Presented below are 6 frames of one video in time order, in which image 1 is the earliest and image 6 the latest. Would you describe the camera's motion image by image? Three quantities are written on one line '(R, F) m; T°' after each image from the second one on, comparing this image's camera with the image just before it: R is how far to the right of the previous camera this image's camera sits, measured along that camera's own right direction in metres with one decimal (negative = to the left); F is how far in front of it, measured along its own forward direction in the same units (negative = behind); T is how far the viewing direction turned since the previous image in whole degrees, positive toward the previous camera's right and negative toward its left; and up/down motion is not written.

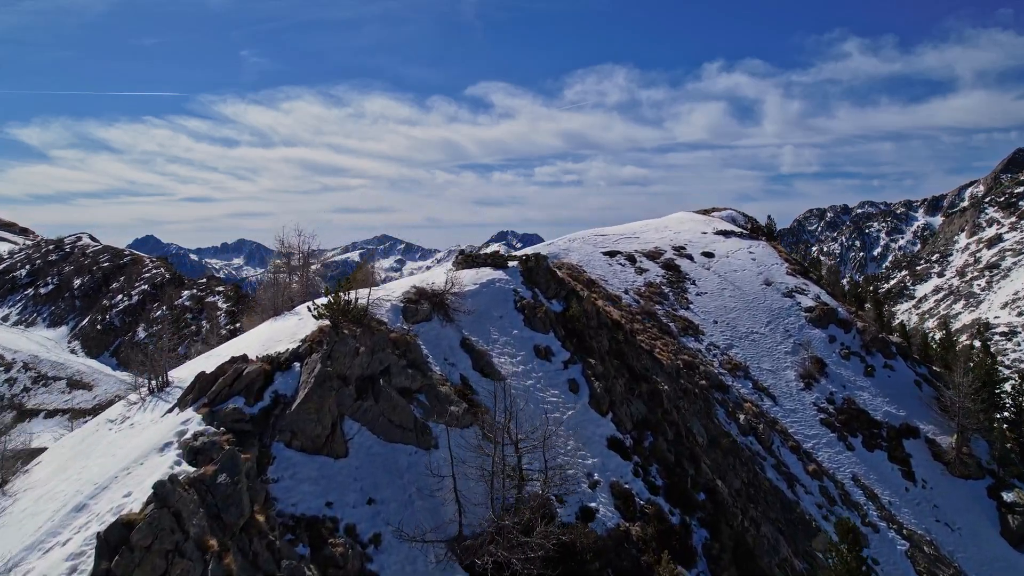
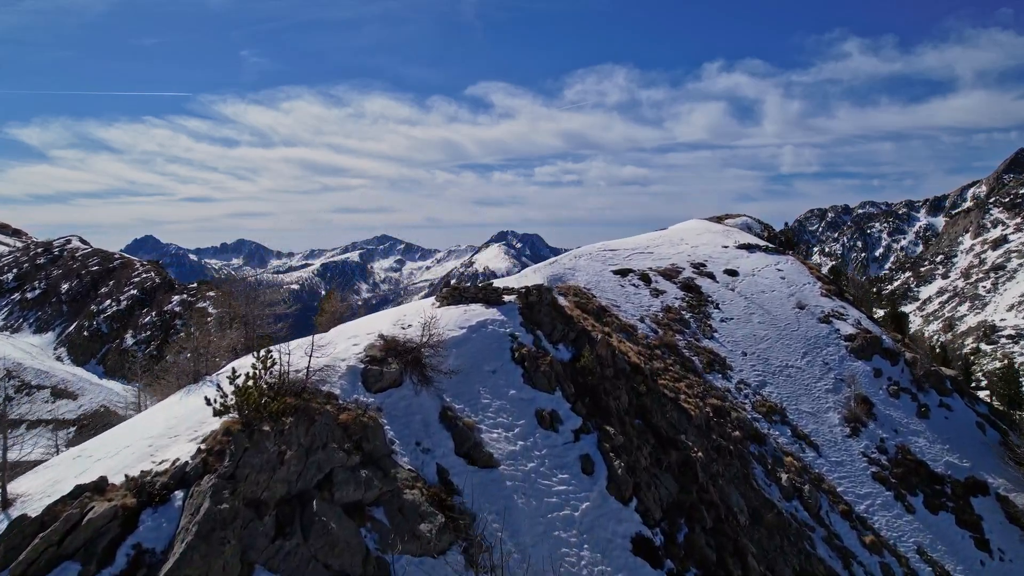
(+0.1, +3.1) m; 0°
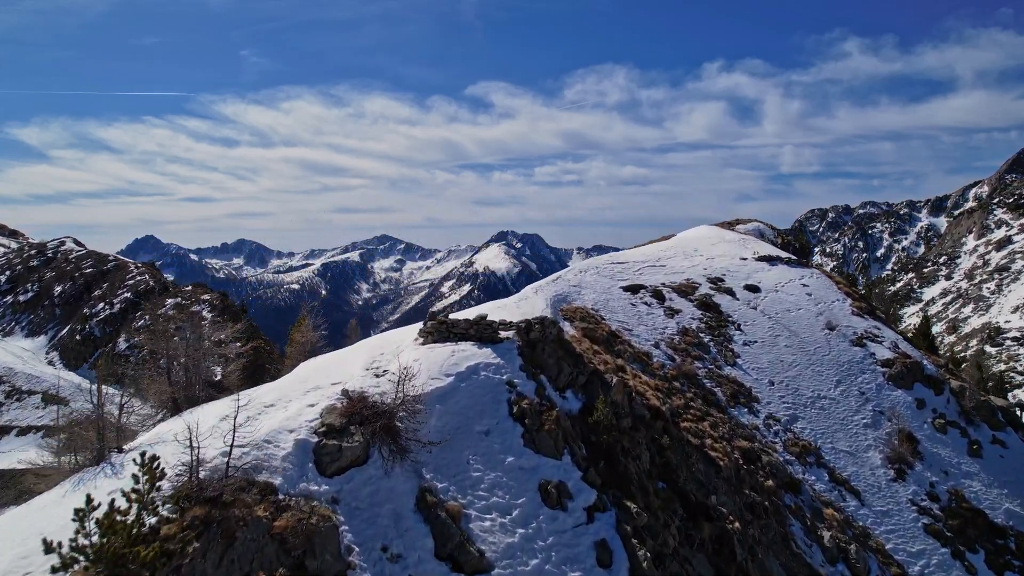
(0.0, +2.2) m; 0°
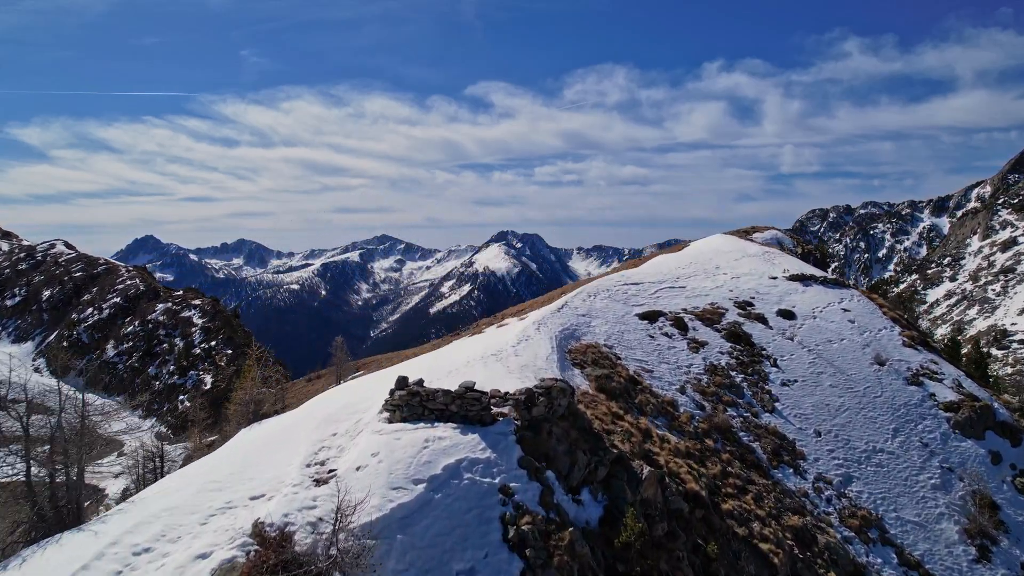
(+0.1, +2.9) m; 0°
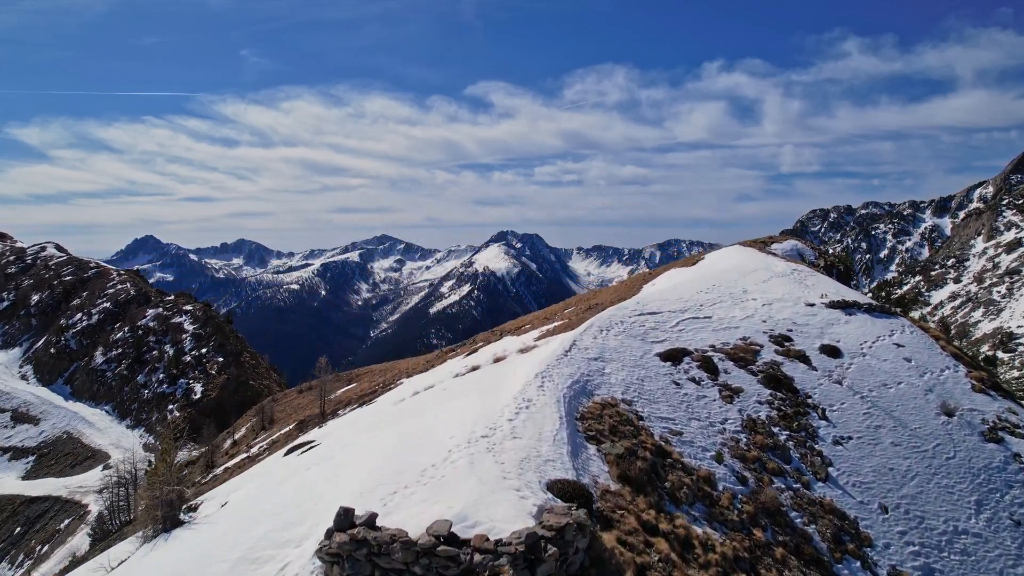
(+0.1, +2.8) m; 0°
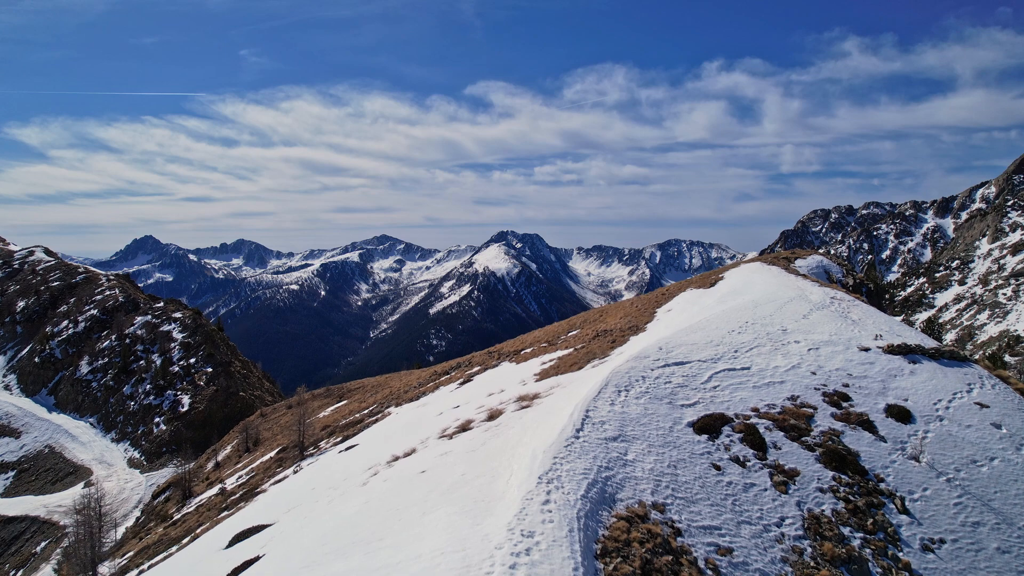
(+0.1, +3.1) m; 0°
